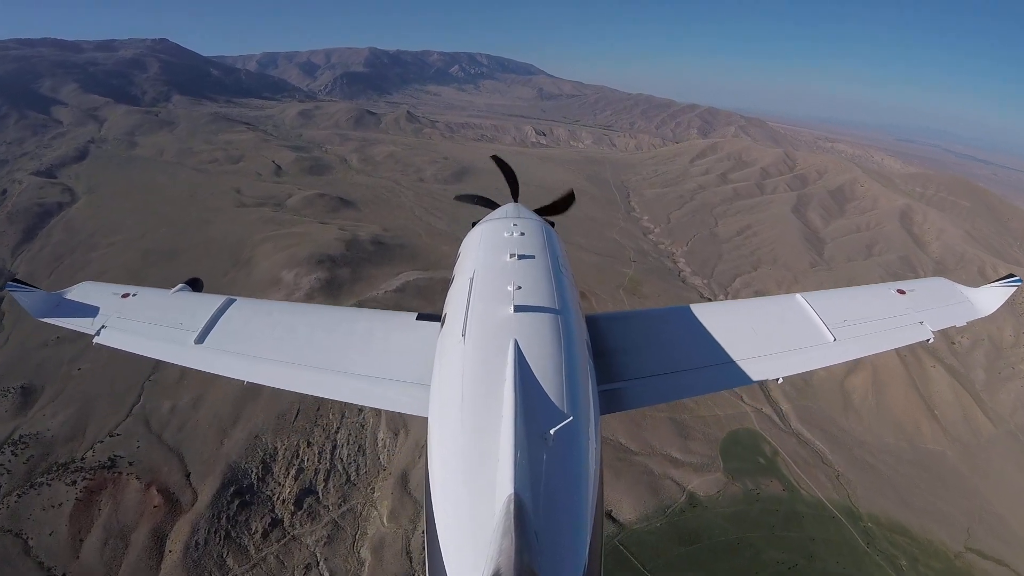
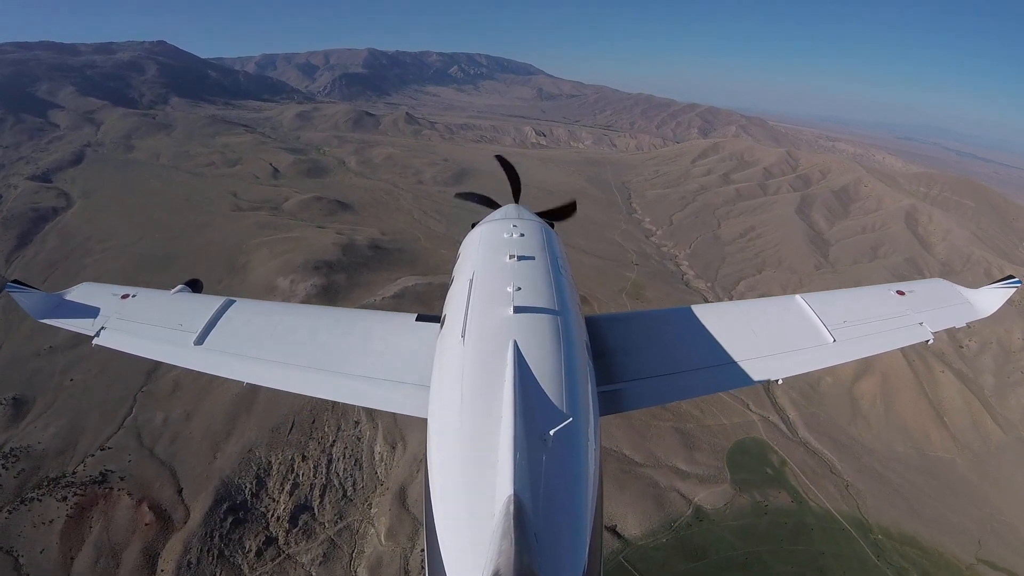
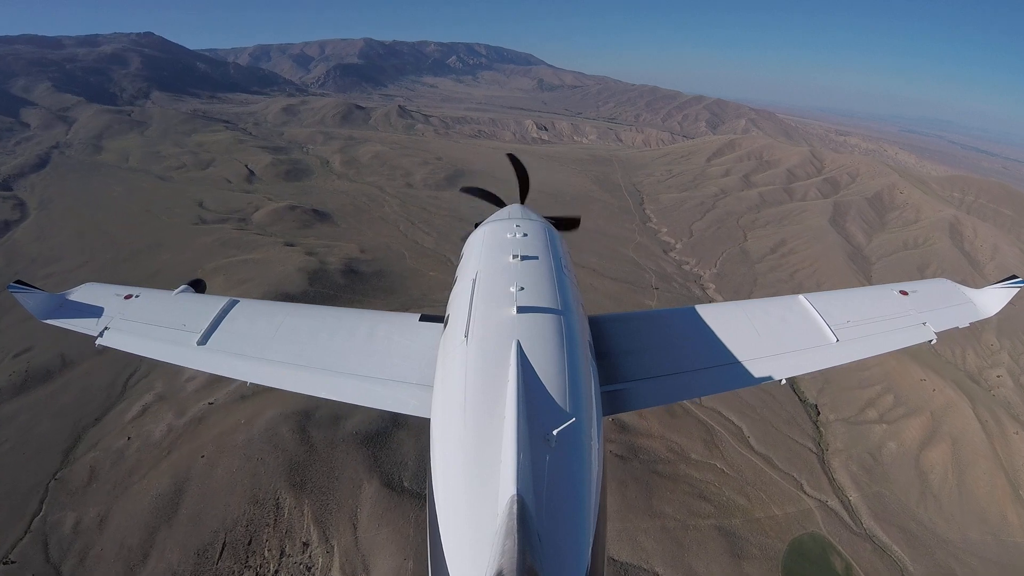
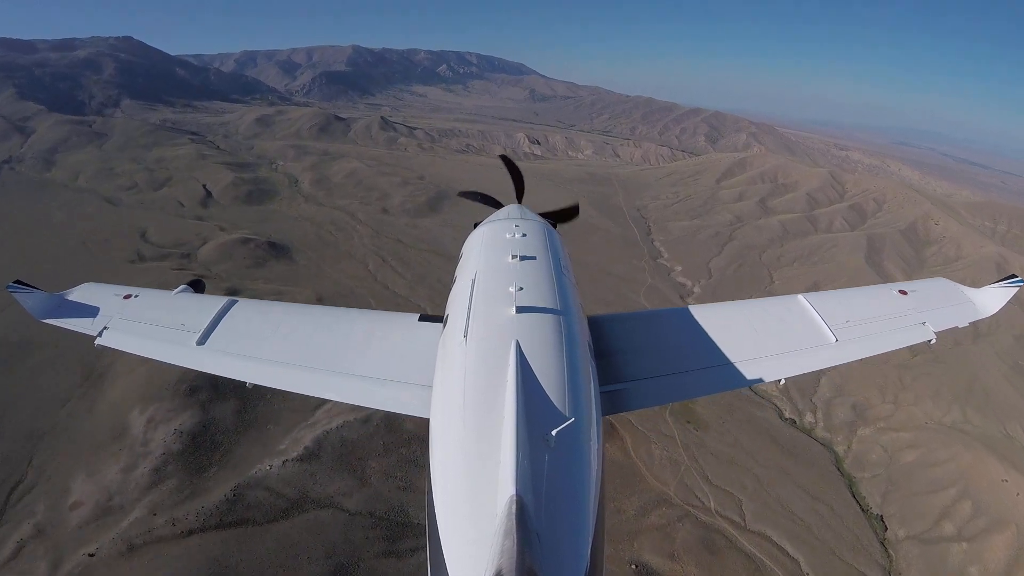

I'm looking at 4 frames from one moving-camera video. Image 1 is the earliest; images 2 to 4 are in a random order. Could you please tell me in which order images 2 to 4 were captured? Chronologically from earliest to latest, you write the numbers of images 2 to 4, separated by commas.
2, 3, 4
